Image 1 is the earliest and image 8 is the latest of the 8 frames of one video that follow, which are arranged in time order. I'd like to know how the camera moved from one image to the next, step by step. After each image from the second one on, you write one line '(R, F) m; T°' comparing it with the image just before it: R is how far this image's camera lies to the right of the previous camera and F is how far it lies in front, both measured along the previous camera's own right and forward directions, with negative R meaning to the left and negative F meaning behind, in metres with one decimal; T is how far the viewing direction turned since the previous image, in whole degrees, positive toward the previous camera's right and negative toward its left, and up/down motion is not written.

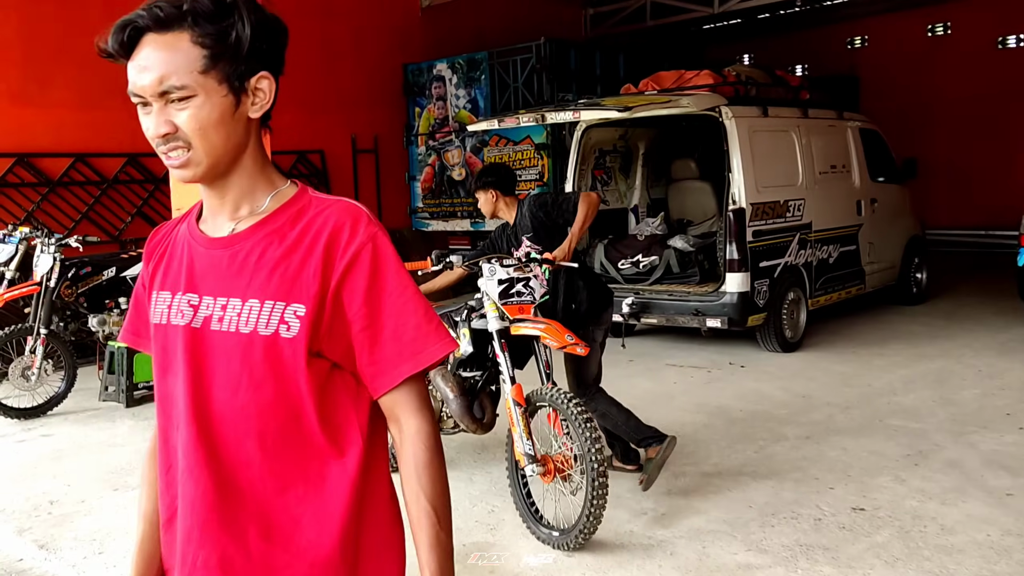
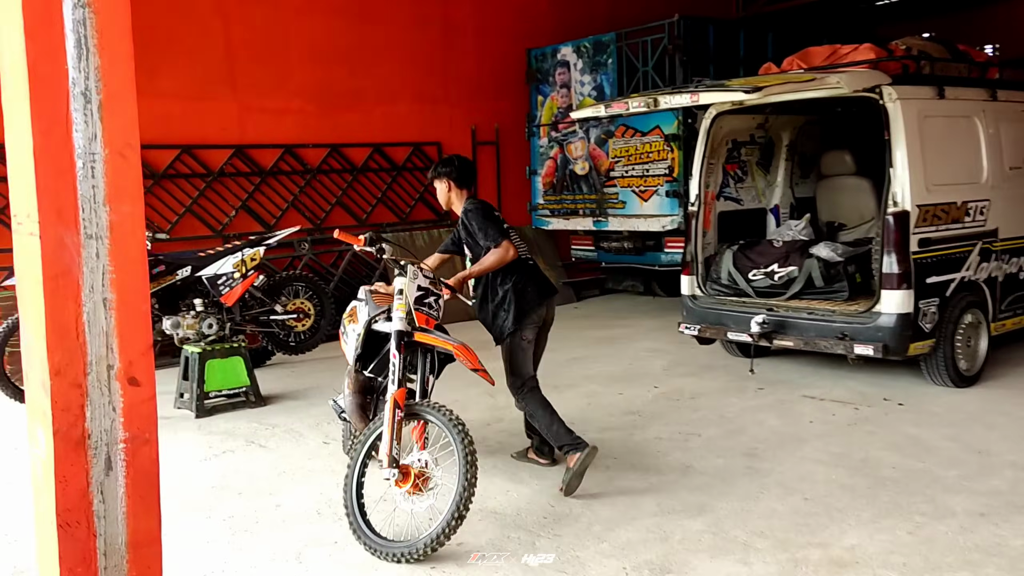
(+0.2, +0.7) m; -10°
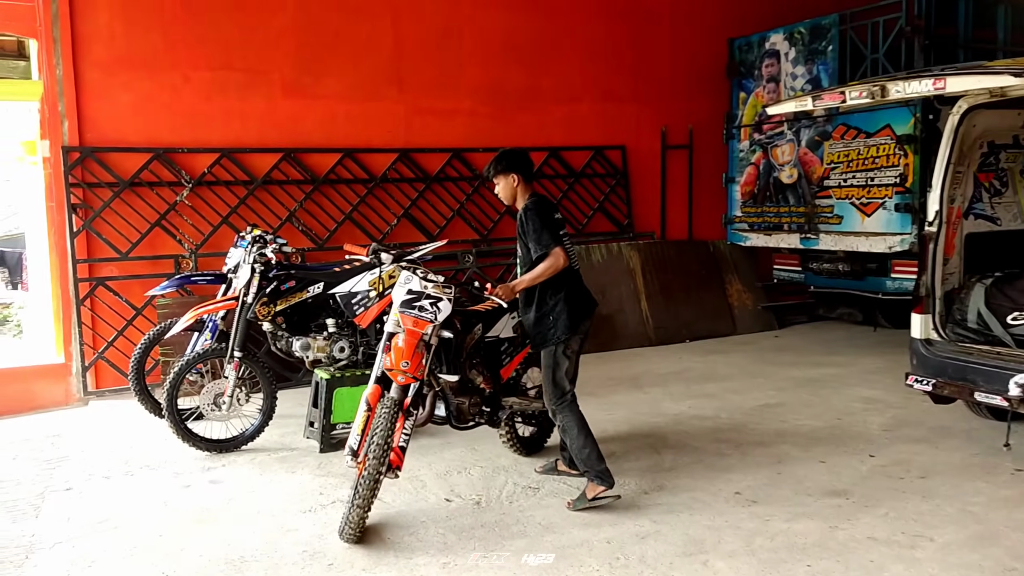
(+0.1, +0.8) m; -13°
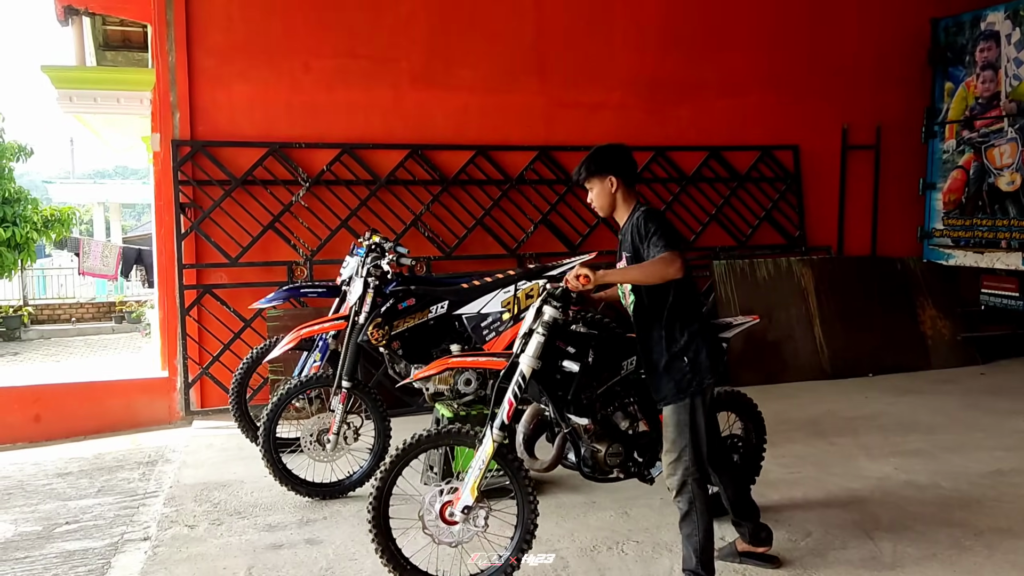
(-0.2, +0.8) m; -8°
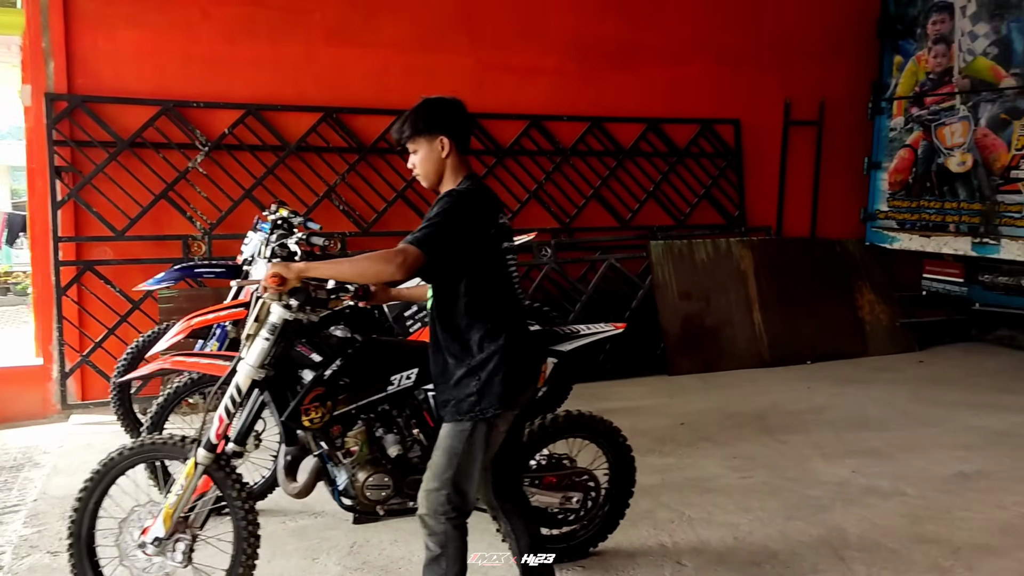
(0.0, +0.4) m; +5°
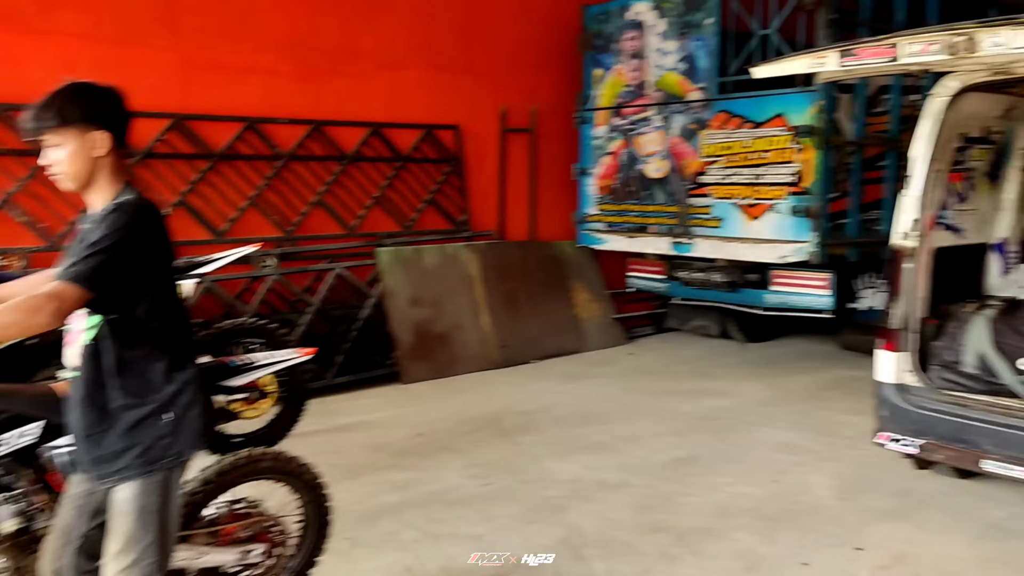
(0.0, +0.1) m; +18°
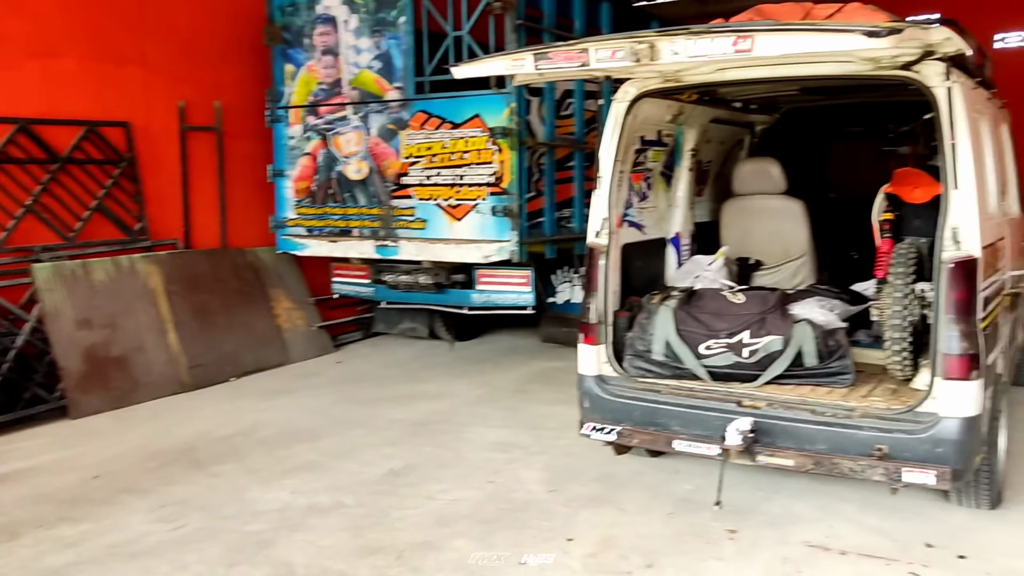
(0.0, +0.2) m; +19°
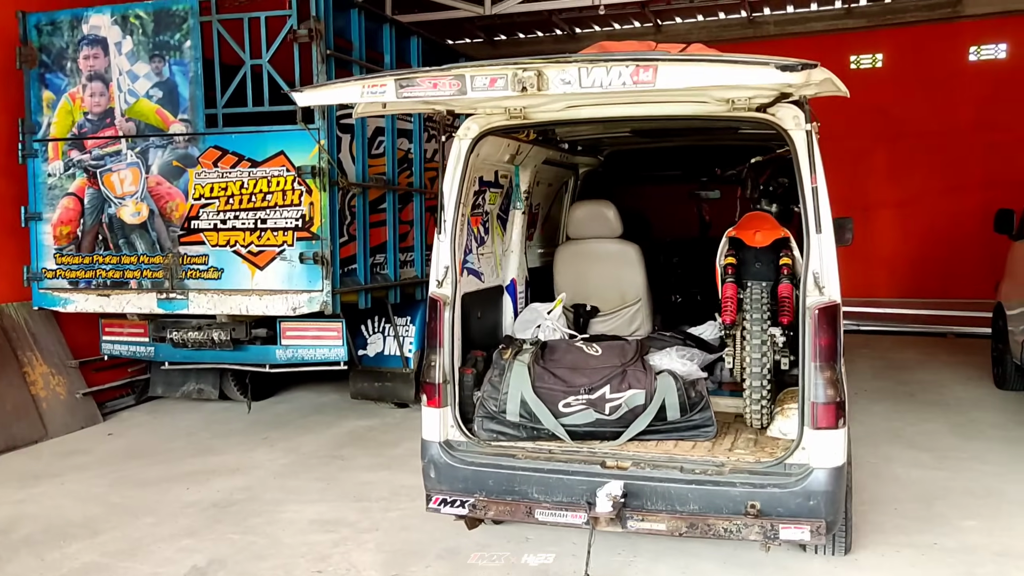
(-0.3, +0.5) m; +14°
